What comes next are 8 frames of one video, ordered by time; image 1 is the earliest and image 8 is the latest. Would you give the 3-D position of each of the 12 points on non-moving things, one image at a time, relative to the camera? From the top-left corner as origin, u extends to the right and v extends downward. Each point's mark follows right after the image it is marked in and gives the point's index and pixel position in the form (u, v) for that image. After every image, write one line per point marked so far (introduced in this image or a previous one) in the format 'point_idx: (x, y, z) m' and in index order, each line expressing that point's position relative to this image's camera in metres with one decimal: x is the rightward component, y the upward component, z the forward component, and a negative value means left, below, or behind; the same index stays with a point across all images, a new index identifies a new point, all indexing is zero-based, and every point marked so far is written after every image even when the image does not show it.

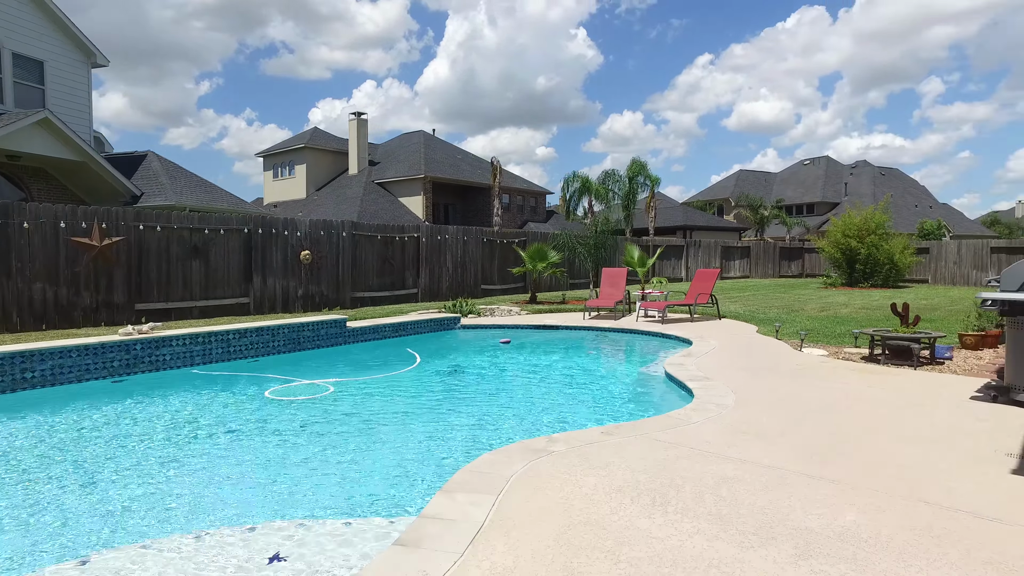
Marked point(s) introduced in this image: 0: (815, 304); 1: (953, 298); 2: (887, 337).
0: (+7.3, -0.4, +16.9) m
1: (+12.3, -0.3, +19.5) m
2: (+4.2, -0.6, +7.8) m
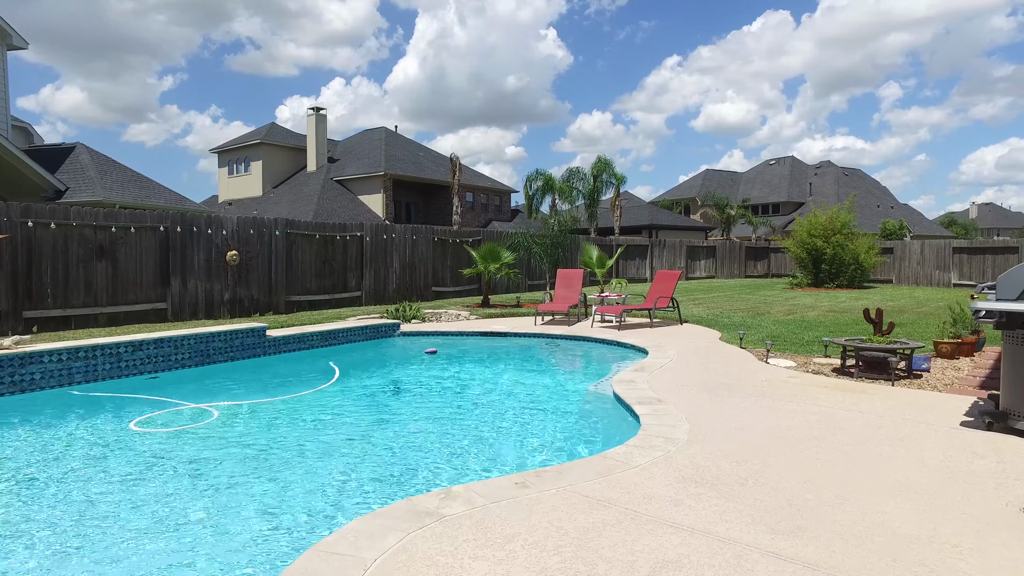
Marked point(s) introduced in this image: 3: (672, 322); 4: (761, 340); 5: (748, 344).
0: (+6.2, -0.4, +16.3) m
1: (+11.1, -0.3, +19.1) m
2: (+3.5, -0.6, +7.0) m
3: (+2.7, -0.6, +12.0) m
4: (+3.4, -0.7, +9.7) m
5: (+3.1, -0.8, +9.3) m
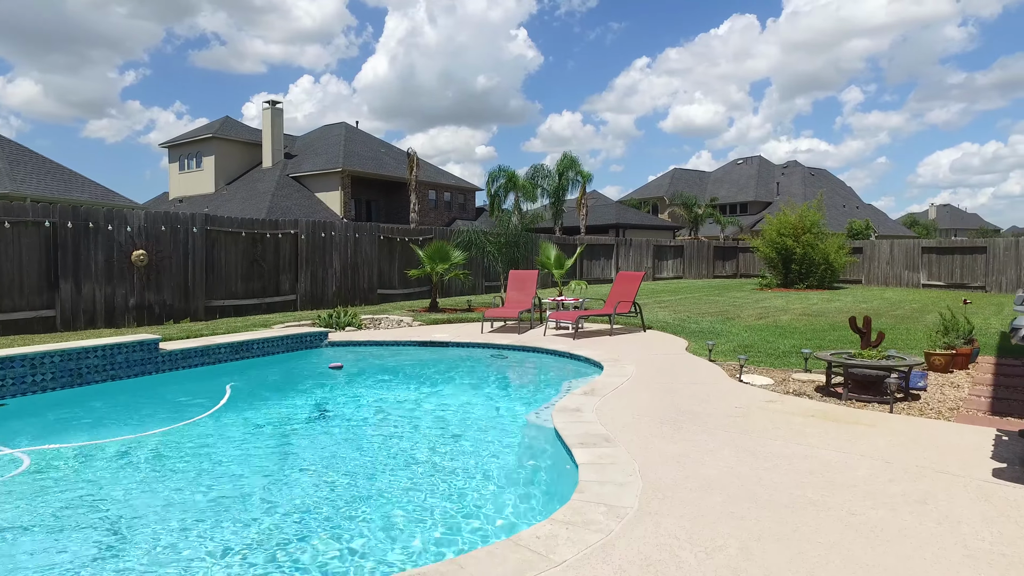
0: (+5.2, -0.5, +15.3) m
1: (+10.0, -0.3, +18.3) m
2: (+2.9, -0.7, +6.0) m
3: (+1.9, -0.7, +10.9) m
4: (+2.7, -0.8, +8.6) m
5: (+2.4, -0.8, +8.2) m
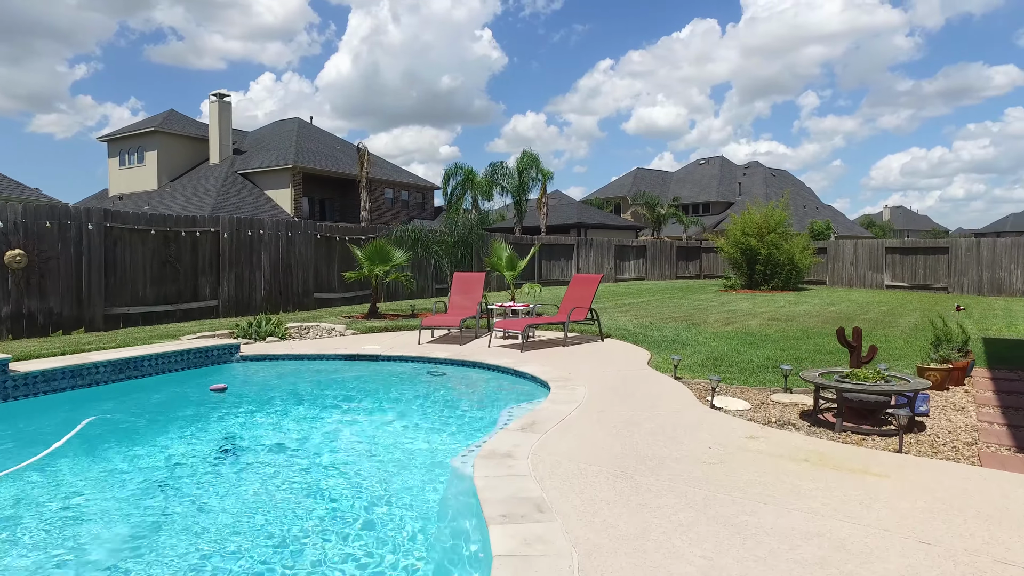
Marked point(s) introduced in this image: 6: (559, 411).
0: (+4.2, -0.5, +14.4) m
1: (+8.8, -0.4, +17.6) m
2: (+2.3, -0.7, +4.9) m
3: (+1.1, -0.7, +9.8) m
4: (+2.0, -0.8, +7.6) m
5: (+1.8, -0.9, +7.1) m
6: (+0.4, -0.9, +5.2) m
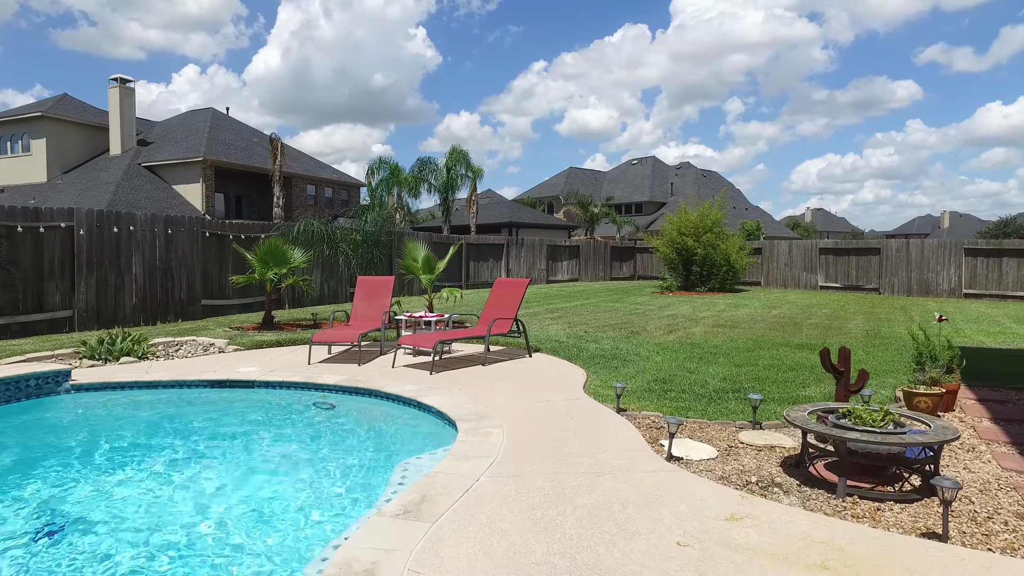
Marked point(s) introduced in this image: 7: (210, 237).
0: (+2.7, -0.6, +13.2) m
1: (+7.0, -0.4, +16.8) m
2: (+1.8, -0.8, +3.6) m
3: (0.0, -0.8, +8.4) m
4: (+1.2, -0.9, +6.2) m
5: (+1.0, -0.9, +5.8) m
6: (-0.3, -1.0, +3.8) m
7: (-5.2, +0.9, +12.1) m
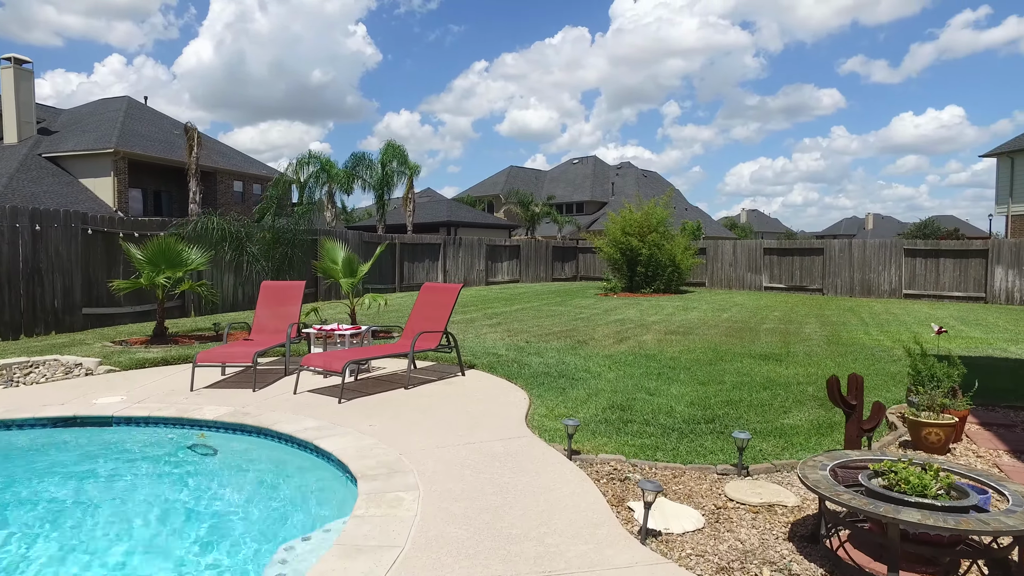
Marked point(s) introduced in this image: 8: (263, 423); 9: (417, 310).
0: (+1.6, -0.7, +12.2) m
1: (+5.5, -0.5, +16.2) m
2: (+1.4, -0.8, +2.6) m
3: (-0.7, -0.9, +7.1) m
4: (+0.6, -1.0, +5.1) m
5: (+0.5, -1.0, +4.7) m
6: (-0.6, -1.1, +2.5) m
7: (-6.2, +0.8, +10.4) m
8: (-1.8, -1.0, +5.2) m
9: (-1.0, -0.2, +7.3) m
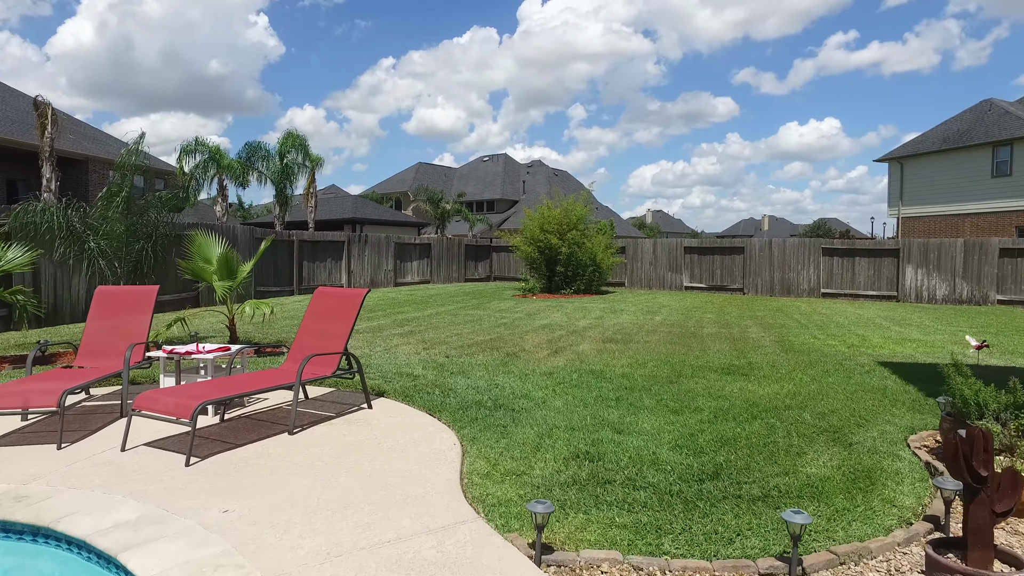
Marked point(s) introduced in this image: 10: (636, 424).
0: (+0.3, -0.7, +10.8) m
1: (+3.7, -0.5, +15.2) m
2: (+1.4, -0.9, +1.2) m
3: (-1.3, -0.9, +5.5) m
4: (+0.3, -1.0, +3.6) m
5: (+0.2, -1.1, +3.1) m
6: (-0.6, -1.1, +0.9) m
7: (-7.2, +0.7, +8.0) m
8: (-2.1, -1.0, +3.4) m
9: (-1.6, -0.2, +5.6) m
10: (+0.9, -0.9, +5.0) m
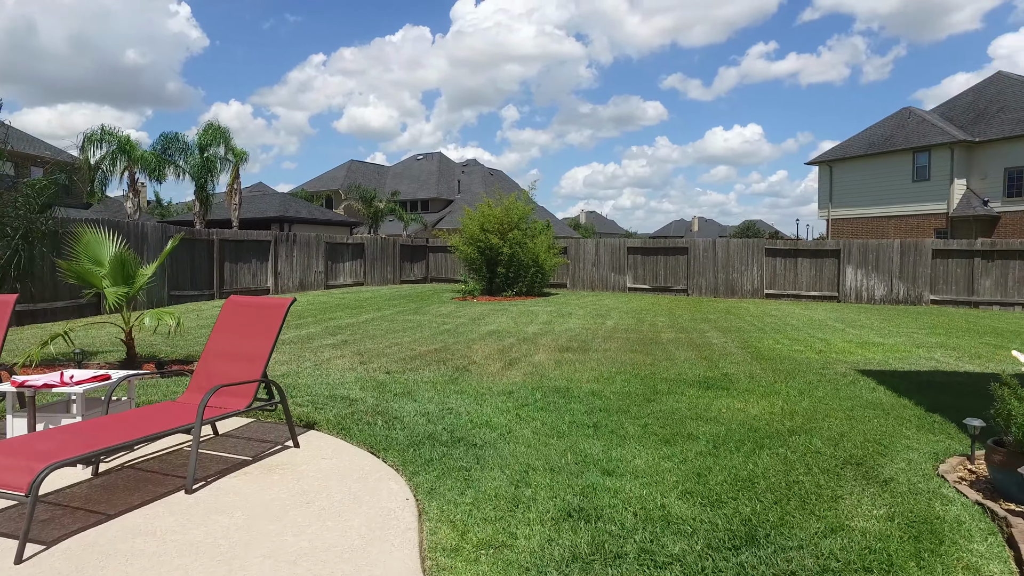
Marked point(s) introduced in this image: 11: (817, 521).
0: (-0.5, -0.7, +9.8) m
1: (+2.5, -0.5, +14.5) m
2: (+1.5, -0.9, +0.4) m
3: (-1.5, -1.0, +4.4) m
4: (+0.2, -1.1, +2.7) m
5: (+0.1, -1.1, +2.2) m
6: (-0.4, -1.1, -0.1) m
7: (-7.6, +0.7, +6.3) m
8: (-2.2, -1.1, +2.2) m
9: (-1.9, -0.3, +4.5) m
10: (+0.7, -1.0, +4.1) m
11: (+1.4, -1.1, +3.3) m
